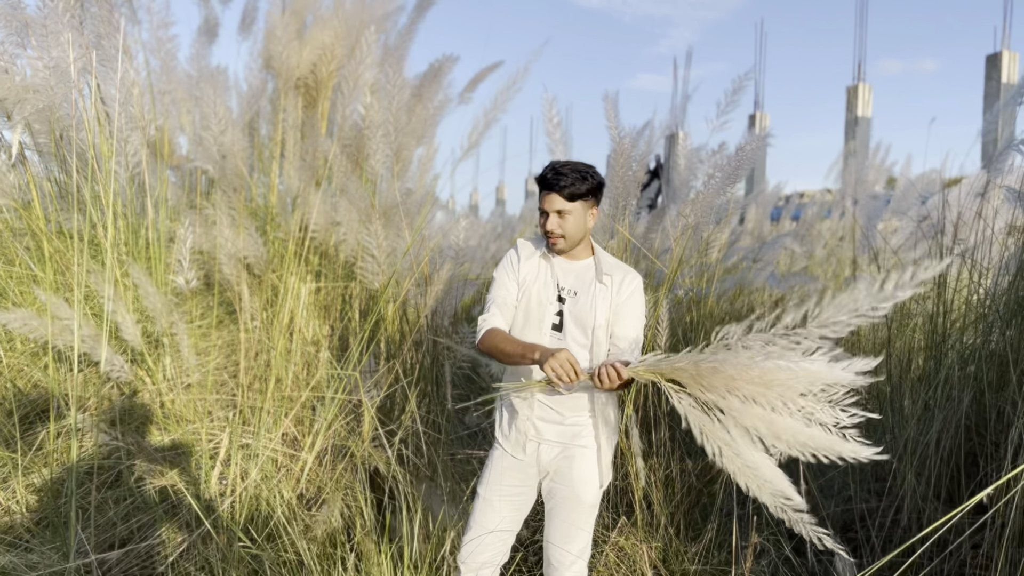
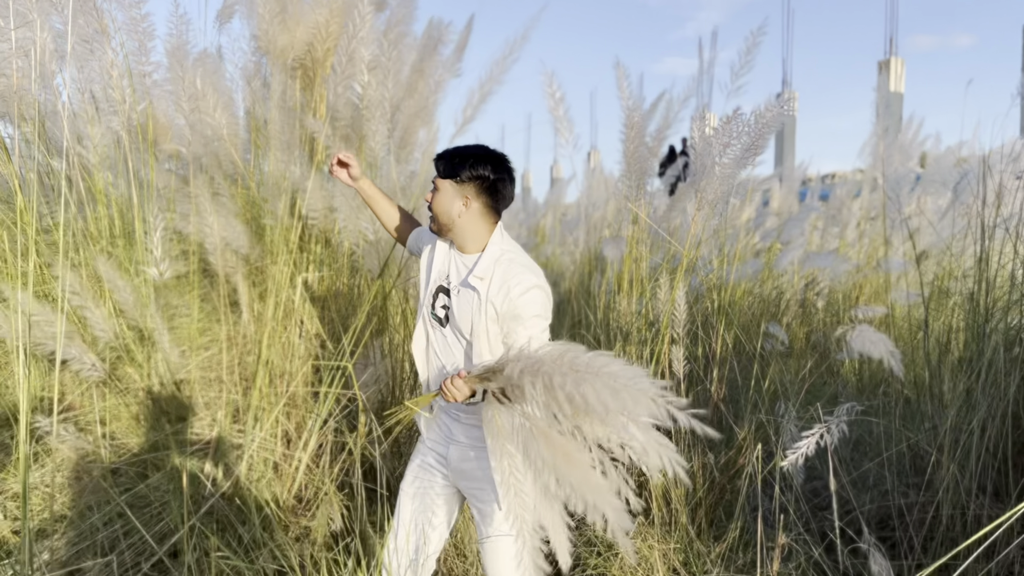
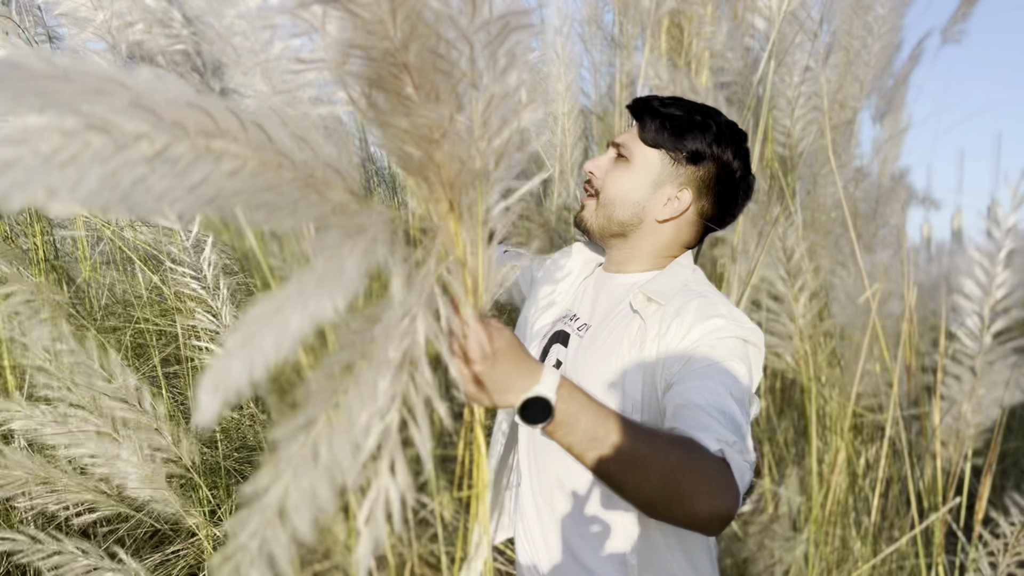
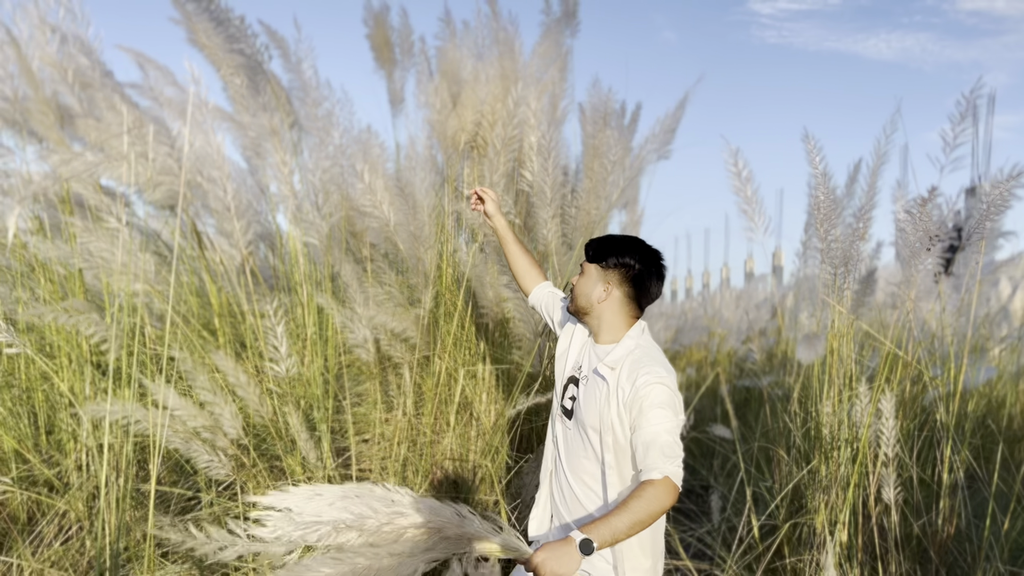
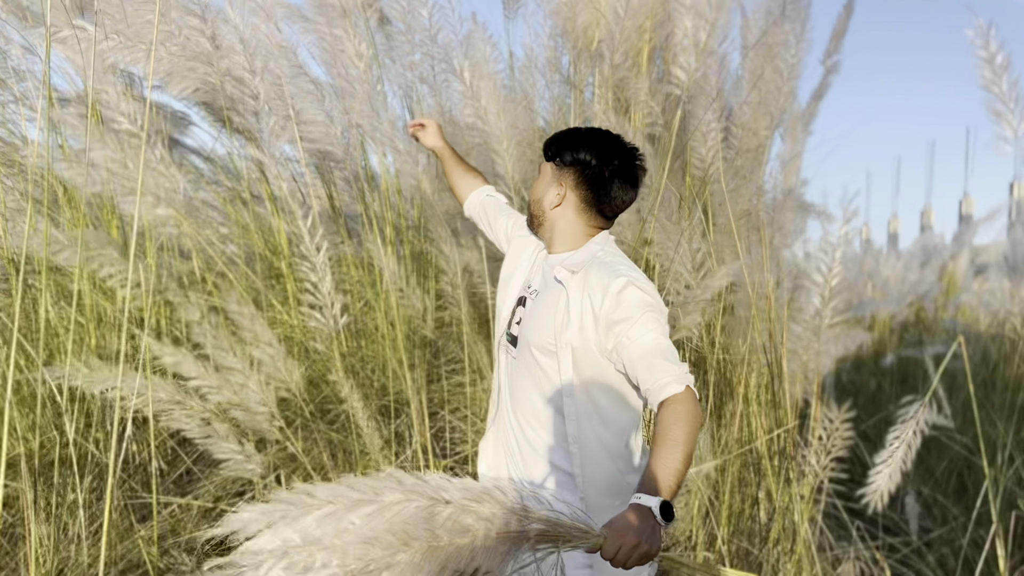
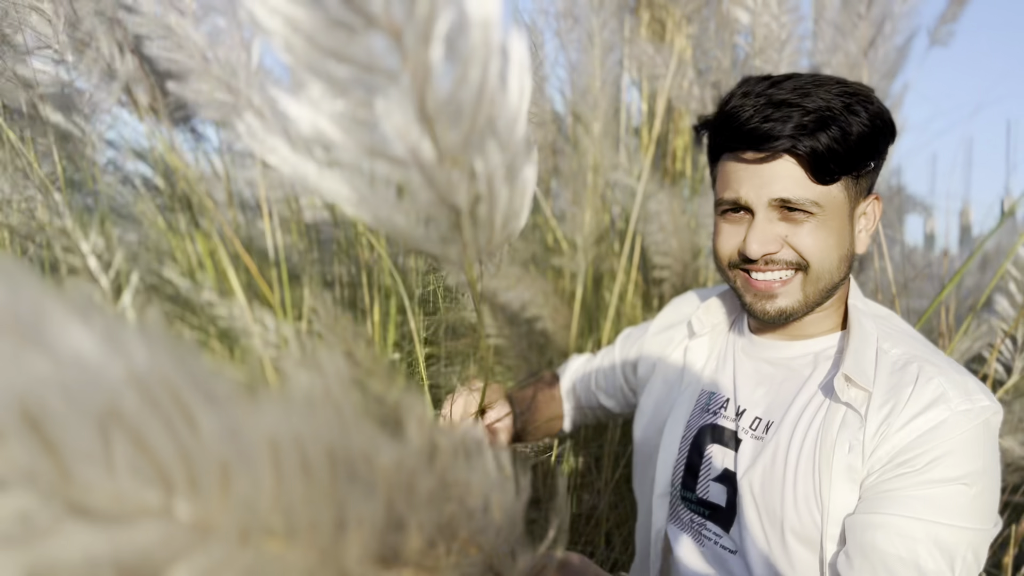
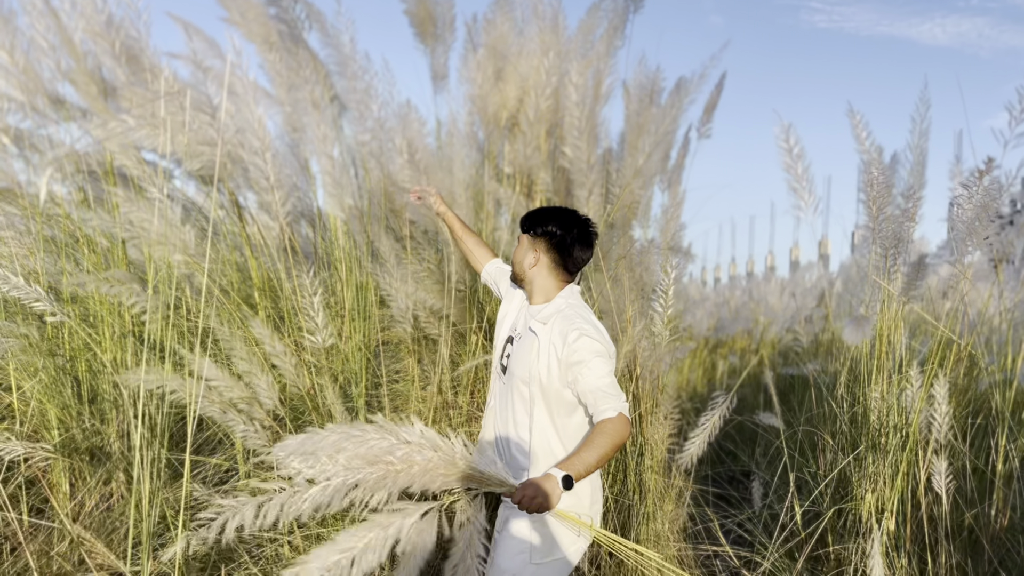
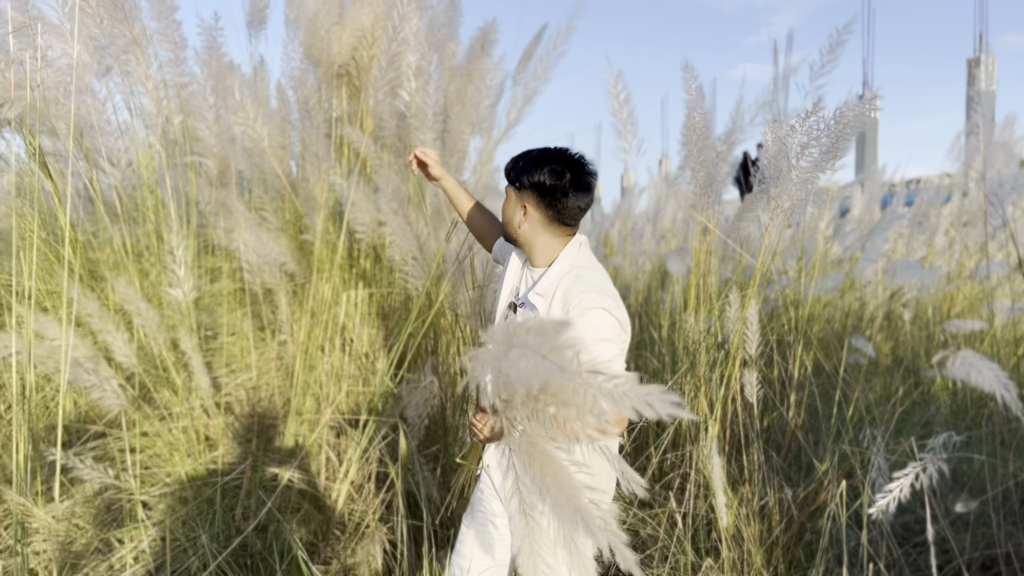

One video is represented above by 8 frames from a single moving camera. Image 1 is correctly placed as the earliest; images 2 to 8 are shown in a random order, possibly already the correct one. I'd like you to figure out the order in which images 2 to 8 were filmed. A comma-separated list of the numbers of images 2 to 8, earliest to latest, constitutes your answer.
2, 8, 4, 7, 5, 3, 6
